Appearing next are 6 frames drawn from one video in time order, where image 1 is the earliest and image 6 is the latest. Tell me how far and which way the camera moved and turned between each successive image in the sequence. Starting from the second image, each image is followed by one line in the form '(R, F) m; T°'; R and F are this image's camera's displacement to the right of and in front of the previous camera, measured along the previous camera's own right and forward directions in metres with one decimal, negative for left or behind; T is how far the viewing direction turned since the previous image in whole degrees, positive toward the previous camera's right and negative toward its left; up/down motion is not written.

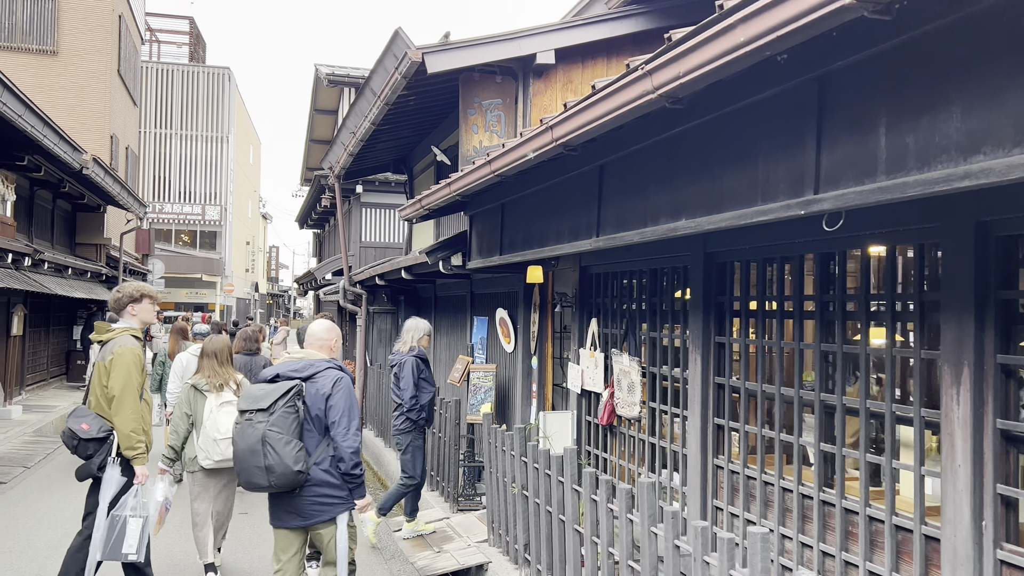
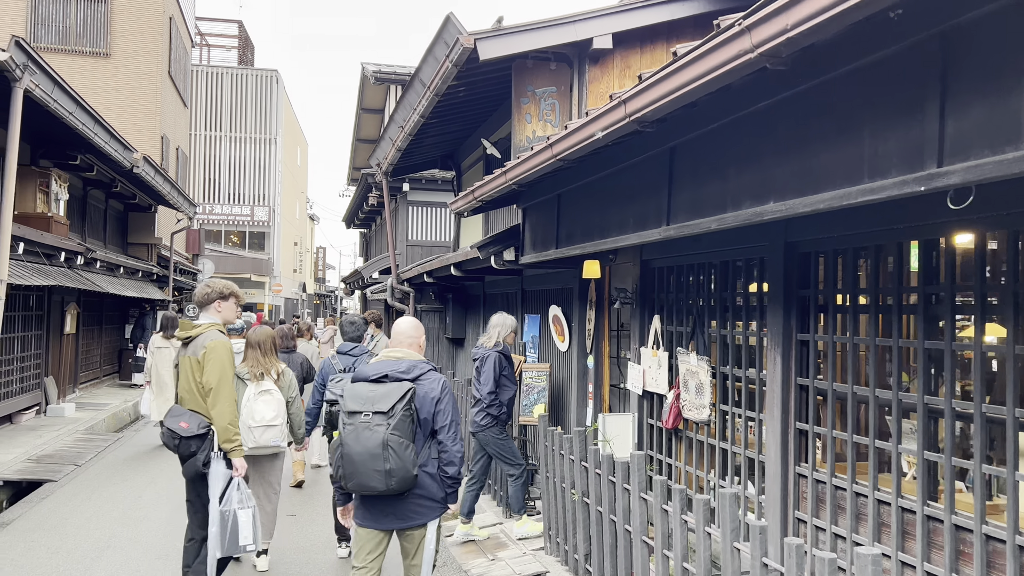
(-0.1, +0.3) m; -3°
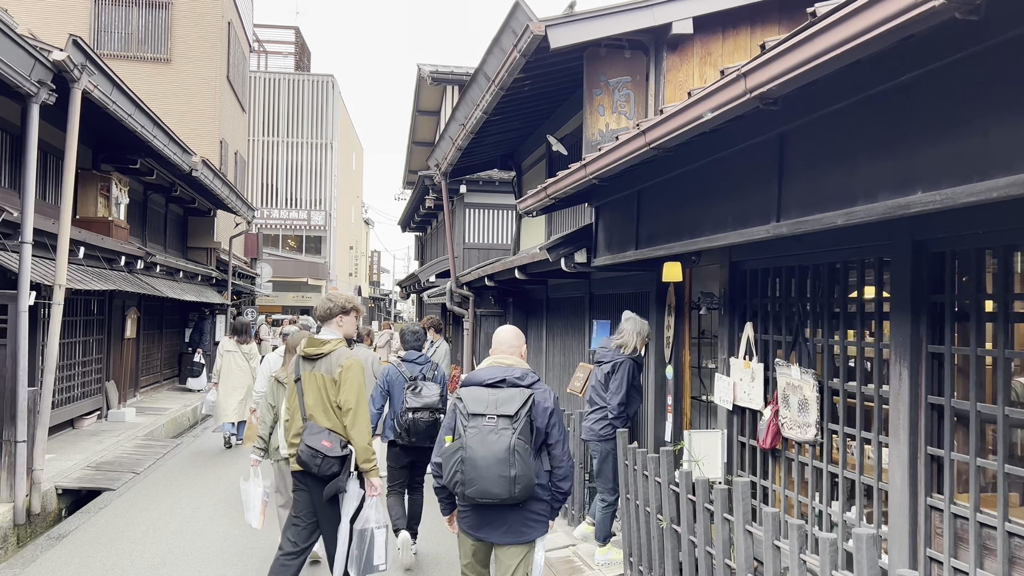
(-0.2, +0.4) m; -4°
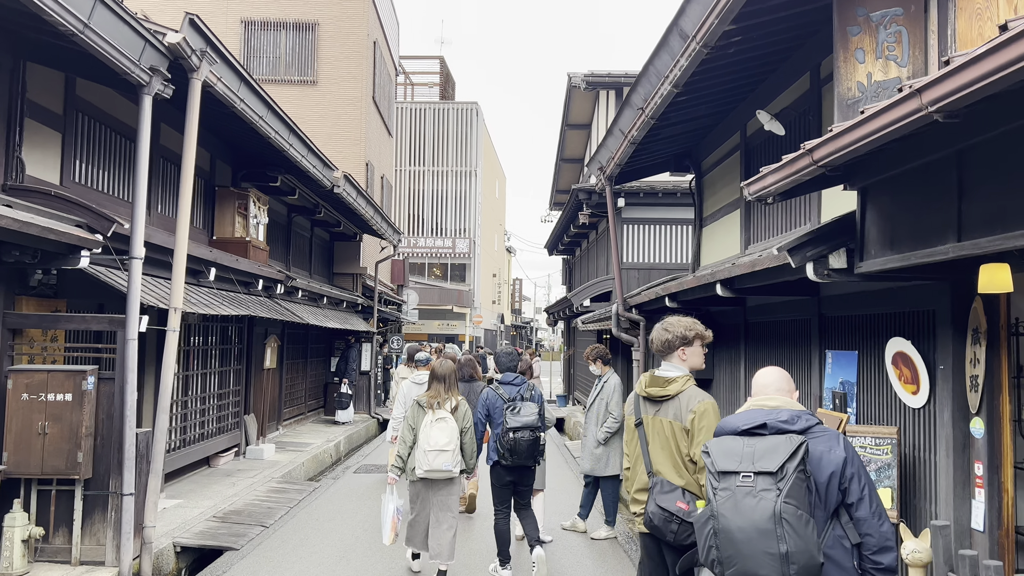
(-0.4, +1.6) m; -10°
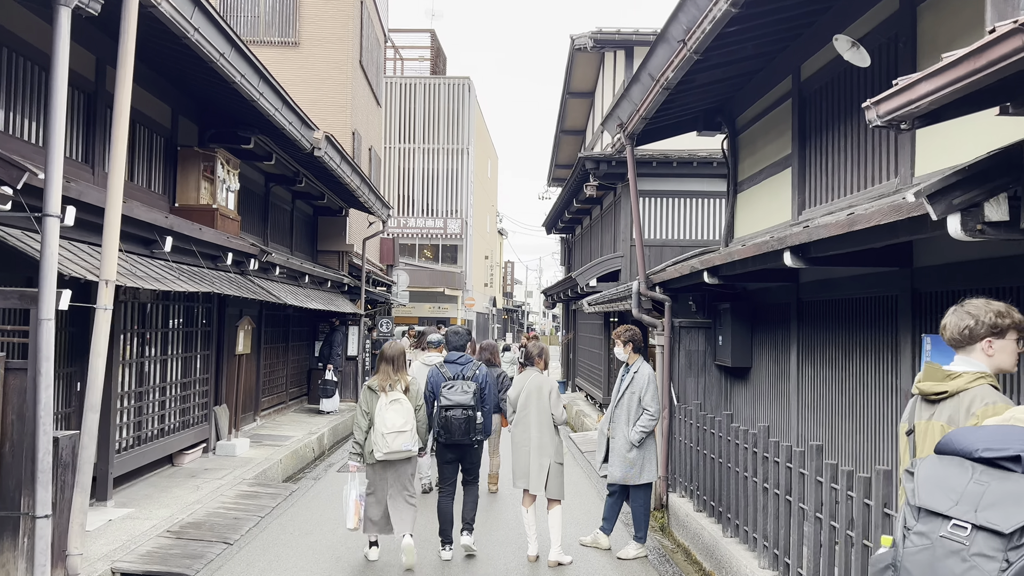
(-0.2, +1.2) m; +1°
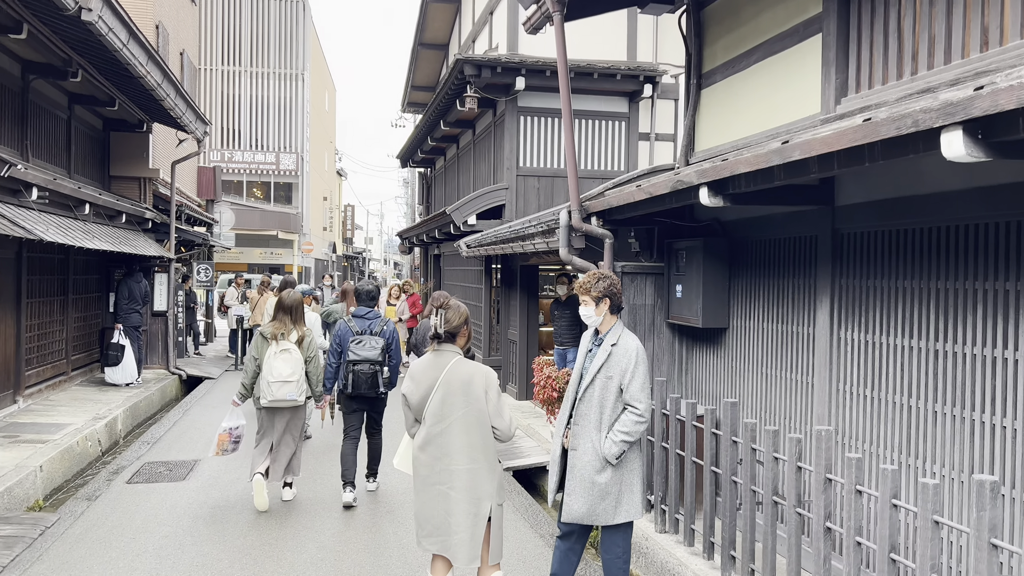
(-0.3, +2.5) m; +11°
